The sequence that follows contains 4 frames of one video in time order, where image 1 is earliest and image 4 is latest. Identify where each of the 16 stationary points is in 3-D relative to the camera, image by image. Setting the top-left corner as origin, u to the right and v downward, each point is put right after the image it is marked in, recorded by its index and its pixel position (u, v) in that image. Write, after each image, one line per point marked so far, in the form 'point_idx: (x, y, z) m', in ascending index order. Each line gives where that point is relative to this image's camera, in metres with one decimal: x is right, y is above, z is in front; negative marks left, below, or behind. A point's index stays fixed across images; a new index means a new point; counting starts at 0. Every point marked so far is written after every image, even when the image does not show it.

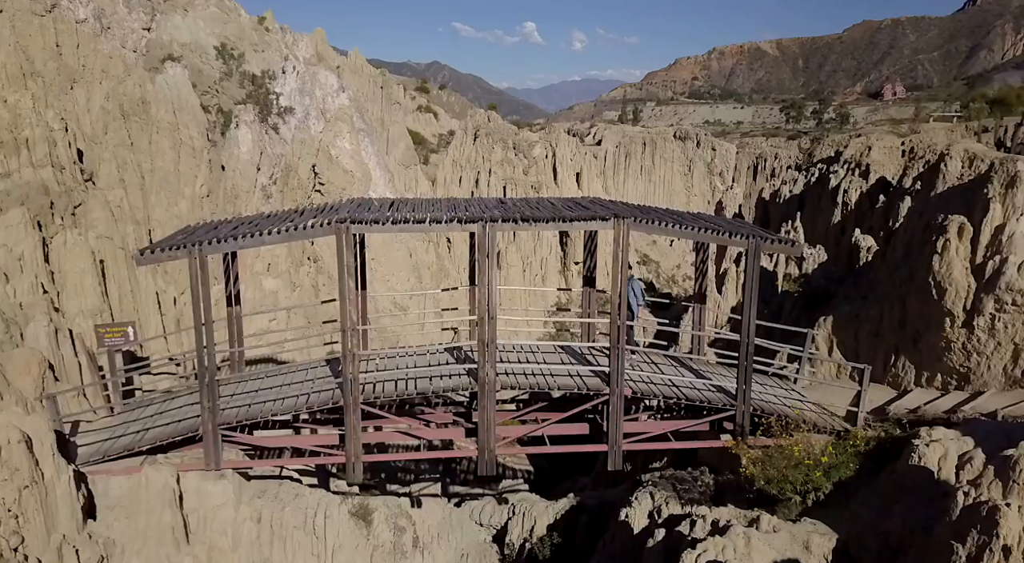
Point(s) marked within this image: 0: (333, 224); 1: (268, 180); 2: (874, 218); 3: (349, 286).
0: (-2.1, +0.7, +7.2) m
1: (-6.0, +2.5, +15.2) m
2: (+10.3, +1.8, +17.6) m
3: (-2.0, -0.1, +7.4) m
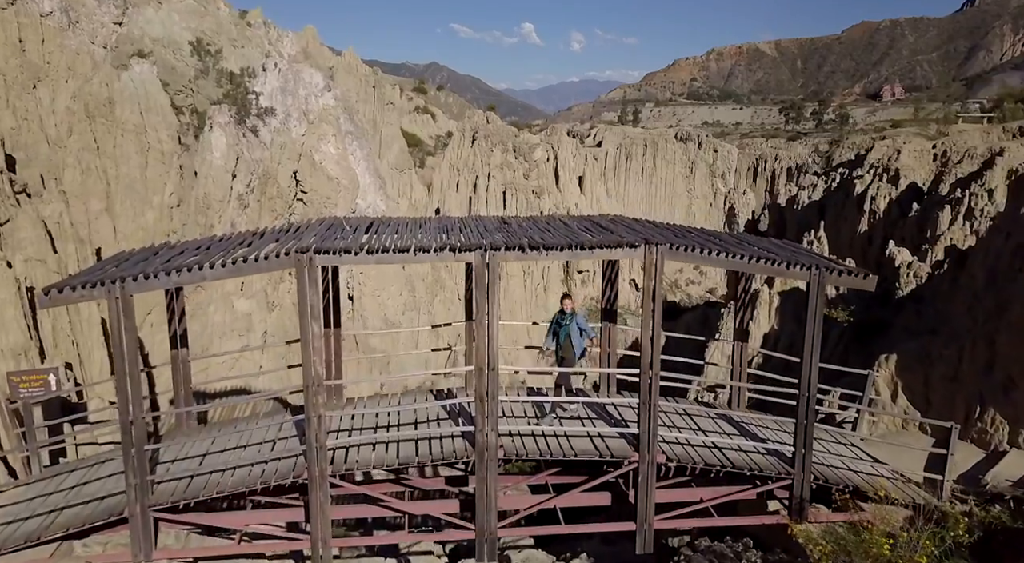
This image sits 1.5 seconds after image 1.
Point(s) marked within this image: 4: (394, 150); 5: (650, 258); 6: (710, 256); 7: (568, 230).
0: (-2.1, +0.2, +5.8) m
1: (-5.9, +2.1, +13.7) m
2: (+10.4, +1.4, +16.2) m
3: (-1.9, -0.5, +5.9) m
4: (-3.7, +4.2, +19.4) m
5: (+1.4, +0.2, +6.2) m
6: (+2.0, +0.3, +6.2) m
7: (+0.6, +0.5, +6.6) m
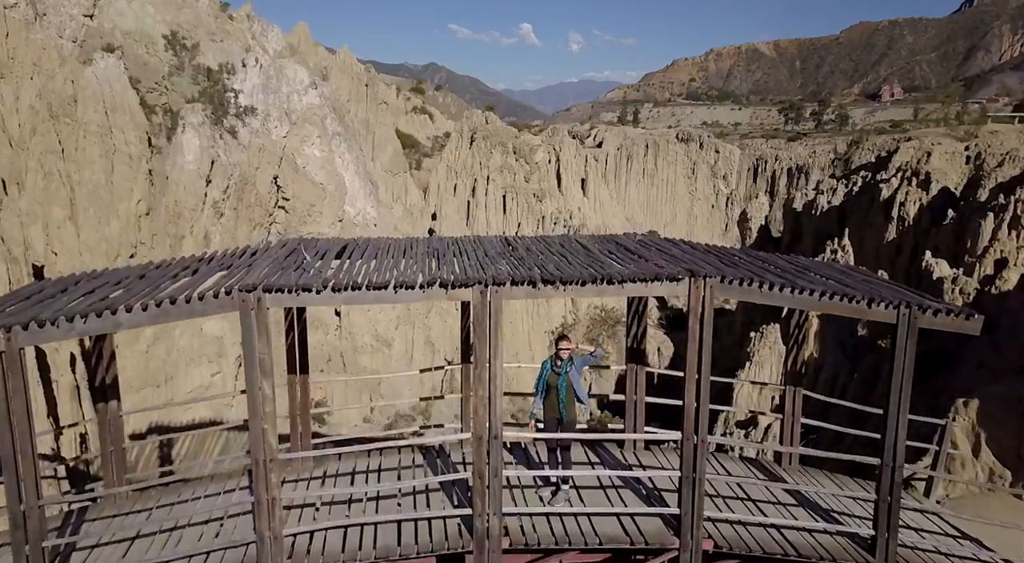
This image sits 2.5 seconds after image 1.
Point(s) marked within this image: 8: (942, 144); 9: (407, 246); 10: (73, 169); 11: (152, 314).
0: (-2.0, -0.1, +4.4) m
1: (-5.9, +1.7, +12.4) m
2: (+10.4, +1.1, +14.9) m
3: (-1.9, -0.8, +4.6) m
4: (-3.7, +3.8, +18.1) m
5: (+1.4, -0.1, +4.8) m
6: (+2.1, -0.1, +4.9) m
7: (+0.7, +0.2, +5.3) m
8: (+13.6, +4.4, +19.6) m
9: (-1.0, +0.3, +5.9) m
10: (-6.9, +1.7, +9.5) m
11: (-2.6, -0.2, +4.4) m
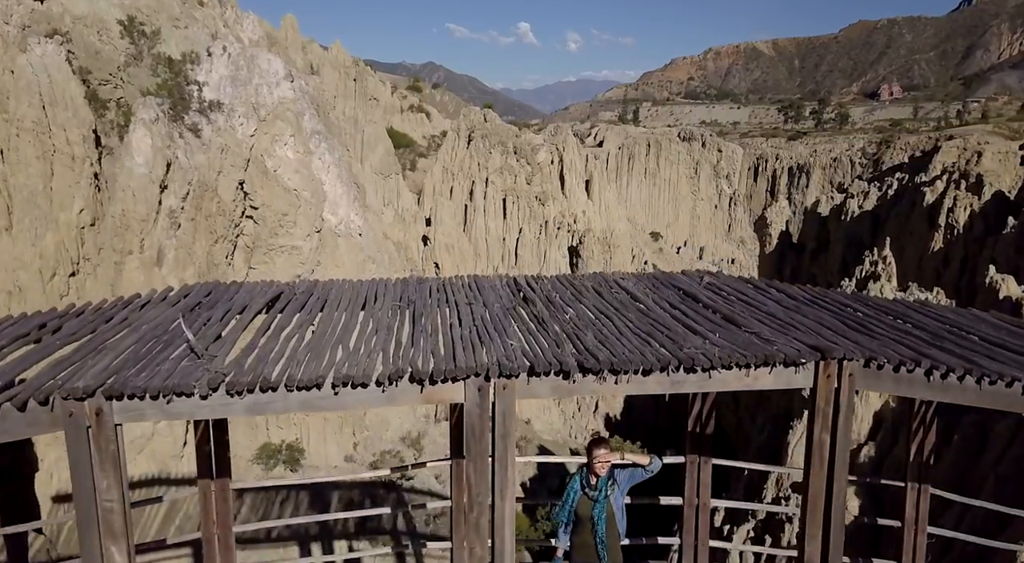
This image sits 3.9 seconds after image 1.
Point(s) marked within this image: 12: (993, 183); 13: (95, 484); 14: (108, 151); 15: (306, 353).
0: (-1.9, -0.5, +2.6) m
1: (-5.8, +1.3, +10.6) m
2: (+10.5, +0.7, +13.1) m
3: (-1.8, -1.2, +2.8) m
4: (-3.6, +3.4, +16.3) m
5: (+1.5, -0.5, +3.0) m
6: (+2.1, -0.5, +3.1) m
7: (+0.7, -0.2, +3.5) m
8: (+13.7, +4.0, +17.8) m
9: (-0.9, -0.1, +4.0) m
10: (-6.8, +1.3, +7.7) m
11: (-2.5, -0.6, +2.5) m
12: (+11.9, +2.4, +15.2) m
13: (-1.8, -0.9, +2.7) m
14: (-6.7, +2.1, +9.9) m
15: (-1.0, -0.3, +2.9) m
